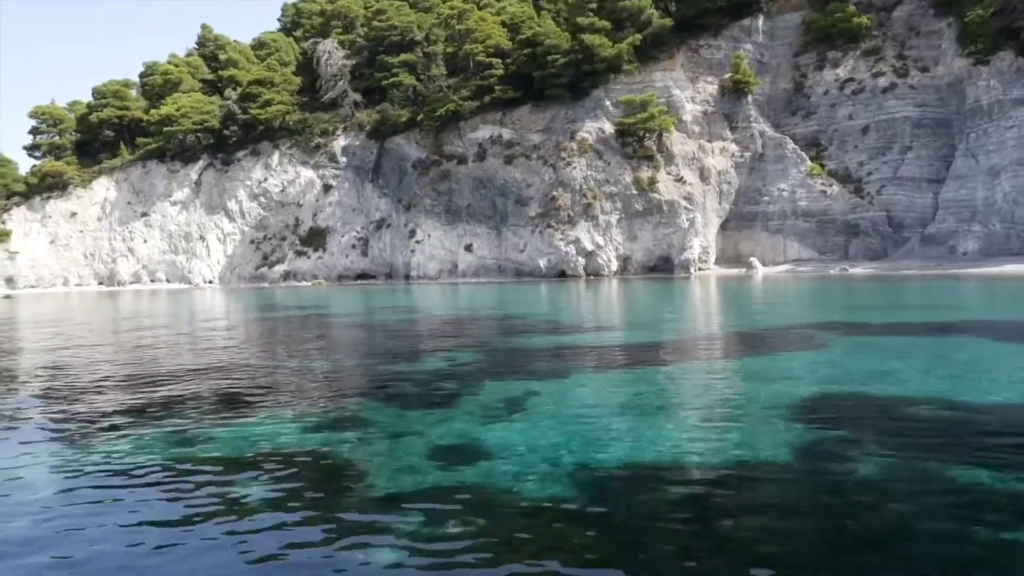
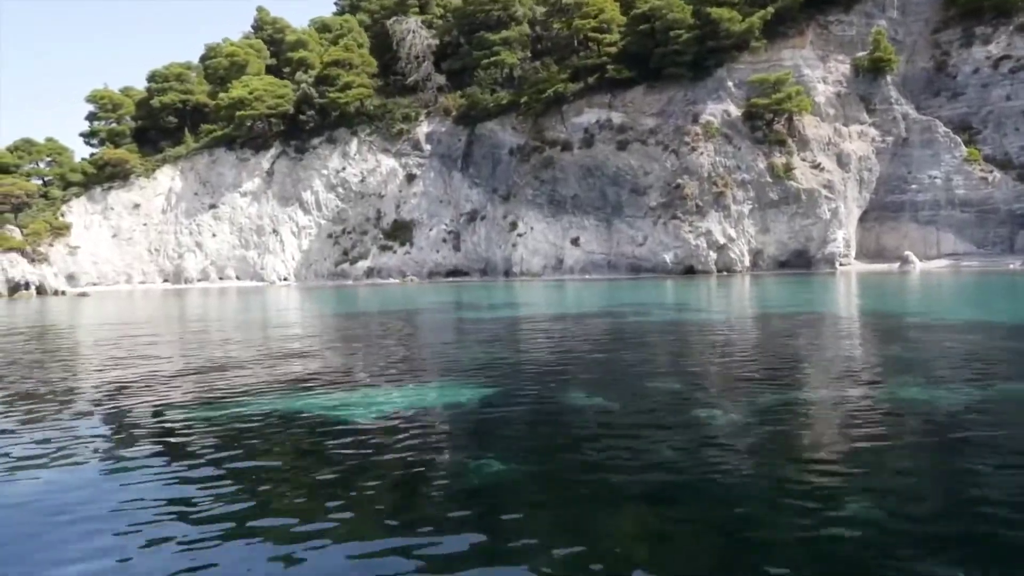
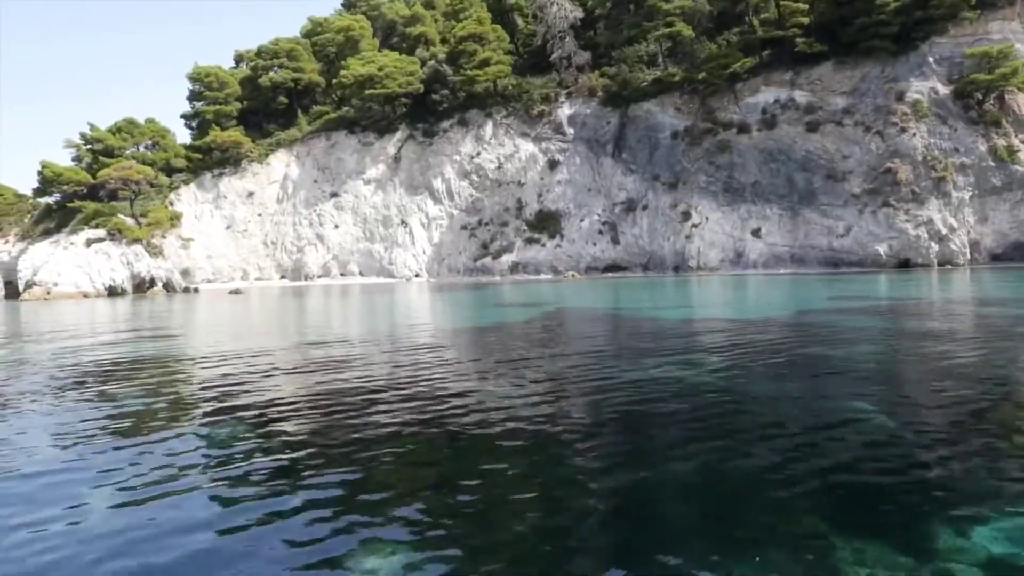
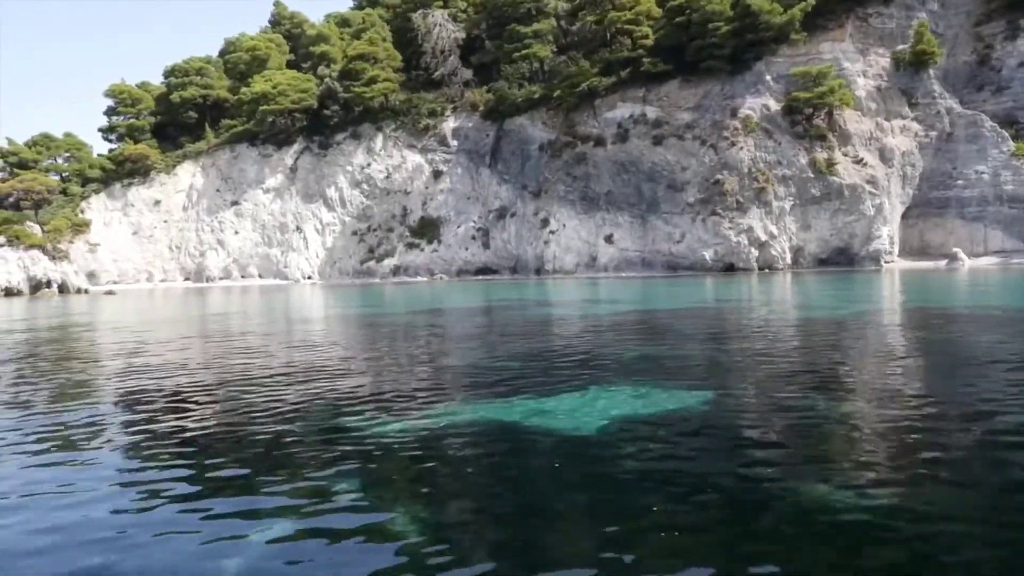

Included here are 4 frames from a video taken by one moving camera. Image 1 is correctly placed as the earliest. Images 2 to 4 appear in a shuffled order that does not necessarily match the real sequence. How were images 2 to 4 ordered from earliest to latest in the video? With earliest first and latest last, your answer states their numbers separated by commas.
2, 4, 3
